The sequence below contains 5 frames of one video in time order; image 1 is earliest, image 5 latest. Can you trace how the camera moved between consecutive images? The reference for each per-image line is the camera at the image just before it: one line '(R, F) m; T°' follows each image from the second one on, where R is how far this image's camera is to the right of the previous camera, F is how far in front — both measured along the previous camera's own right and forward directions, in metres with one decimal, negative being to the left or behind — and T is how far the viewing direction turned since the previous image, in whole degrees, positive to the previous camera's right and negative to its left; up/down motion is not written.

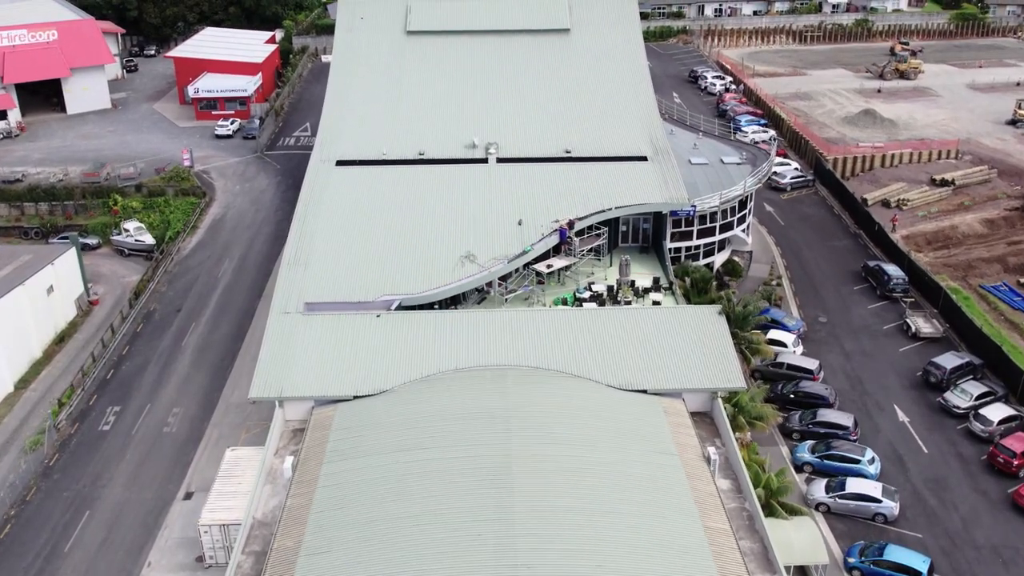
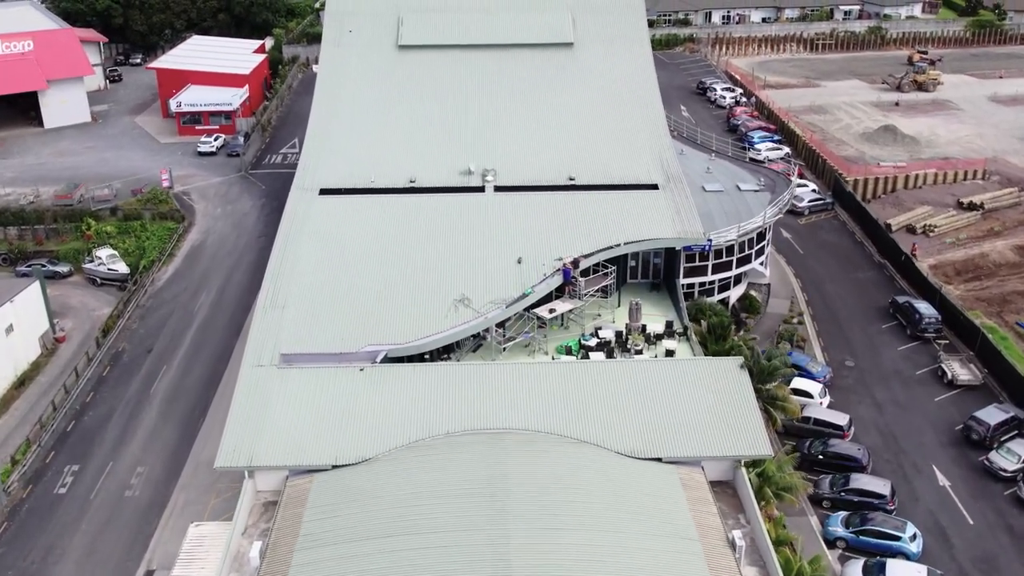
(+0.1, +3.7) m; 0°
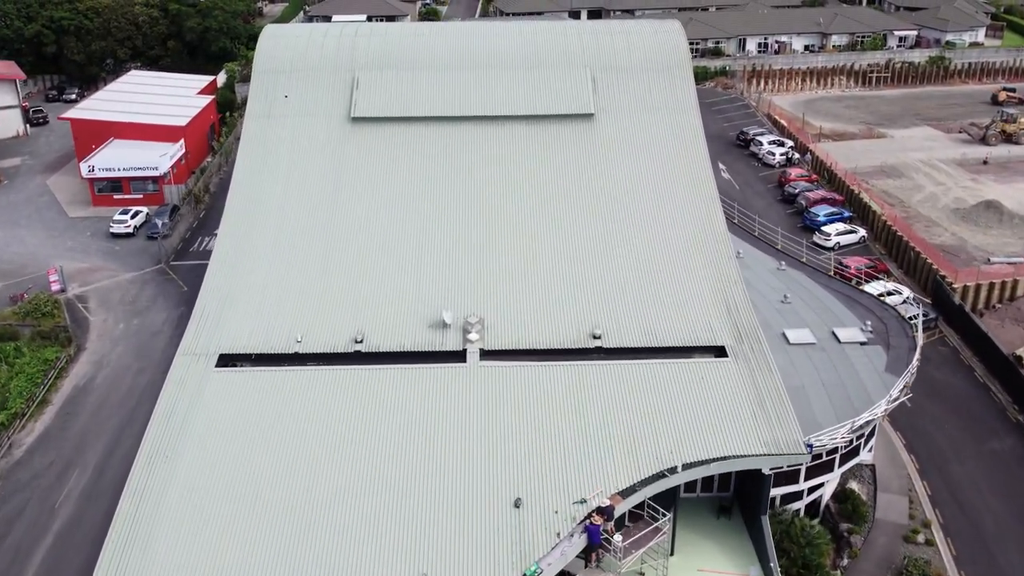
(+0.2, +13.9) m; 0°
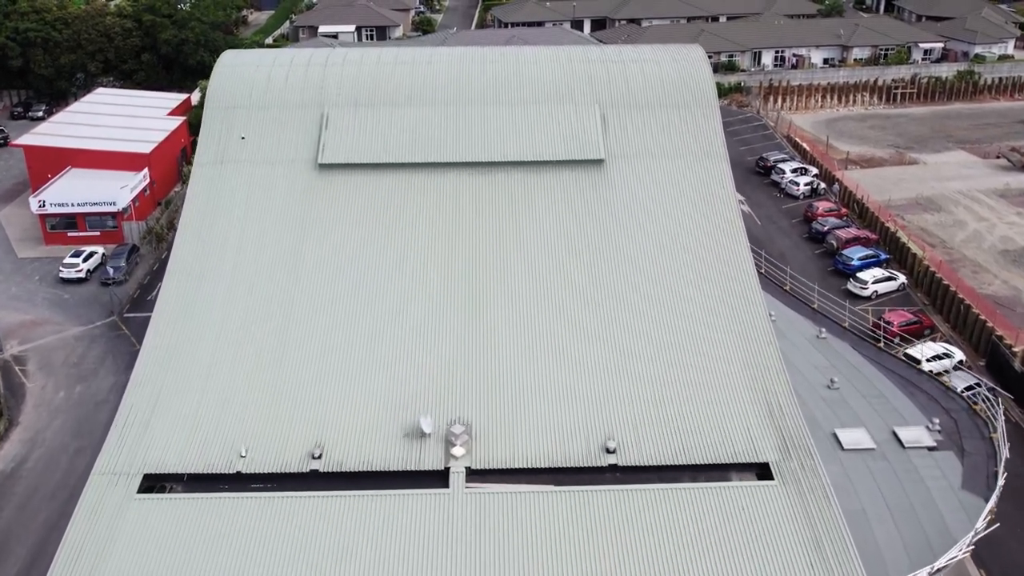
(+0.2, +5.4) m; 0°
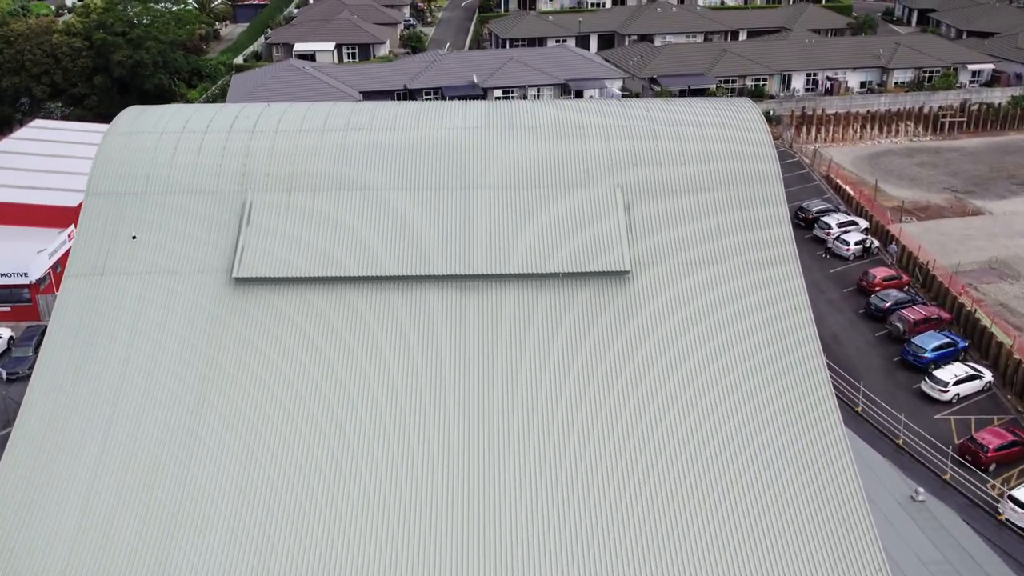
(+0.3, +8.5) m; 0°
